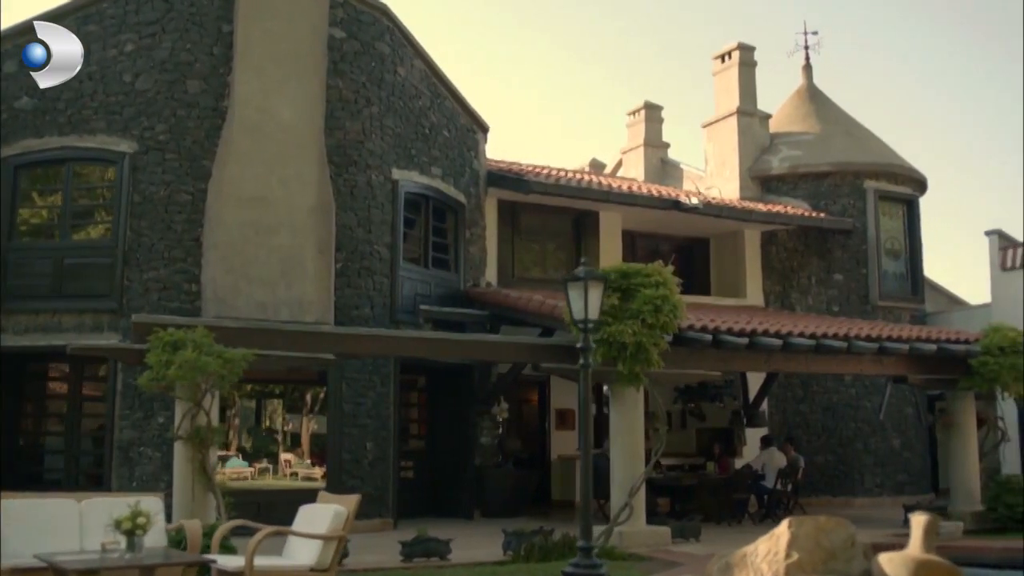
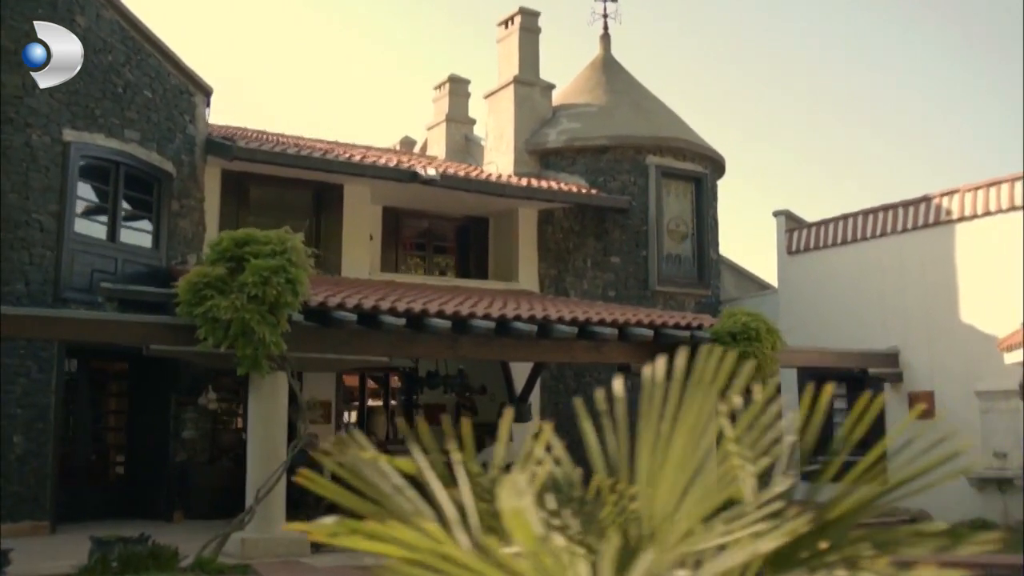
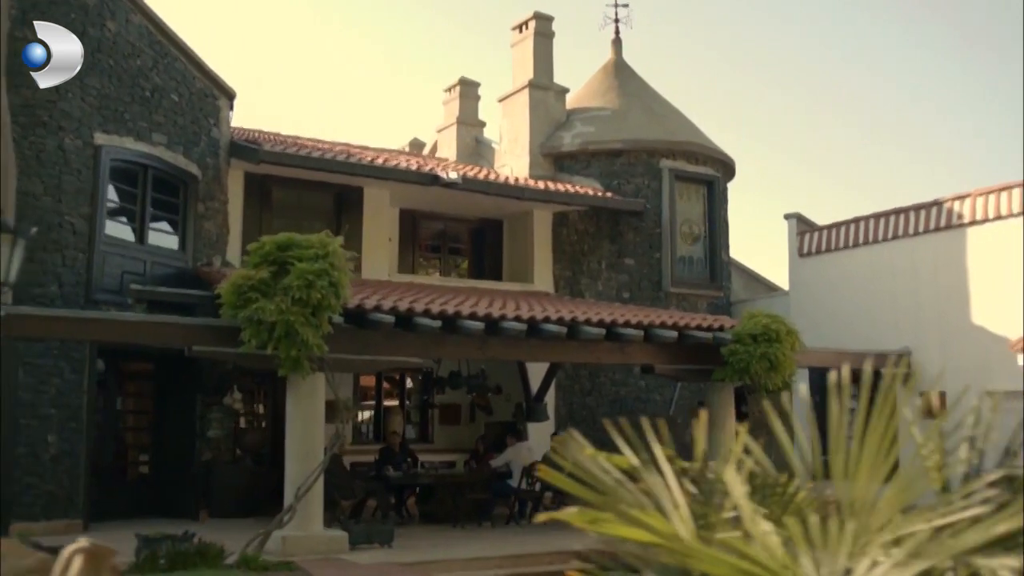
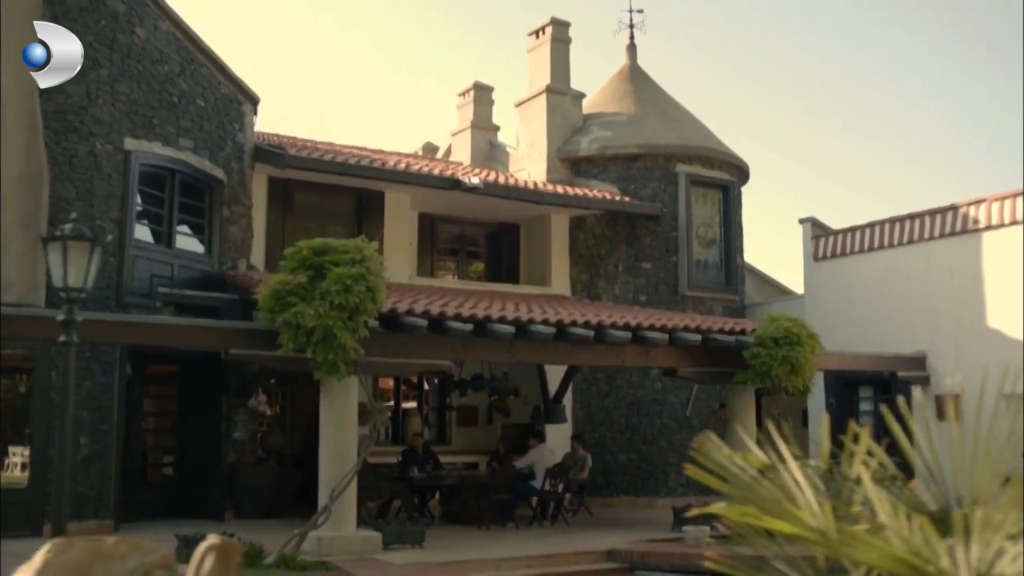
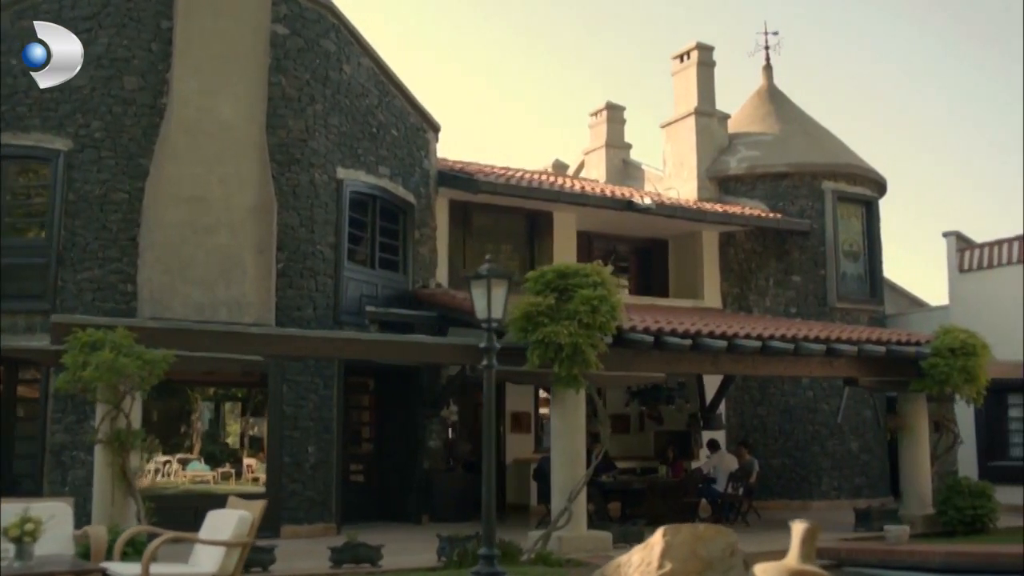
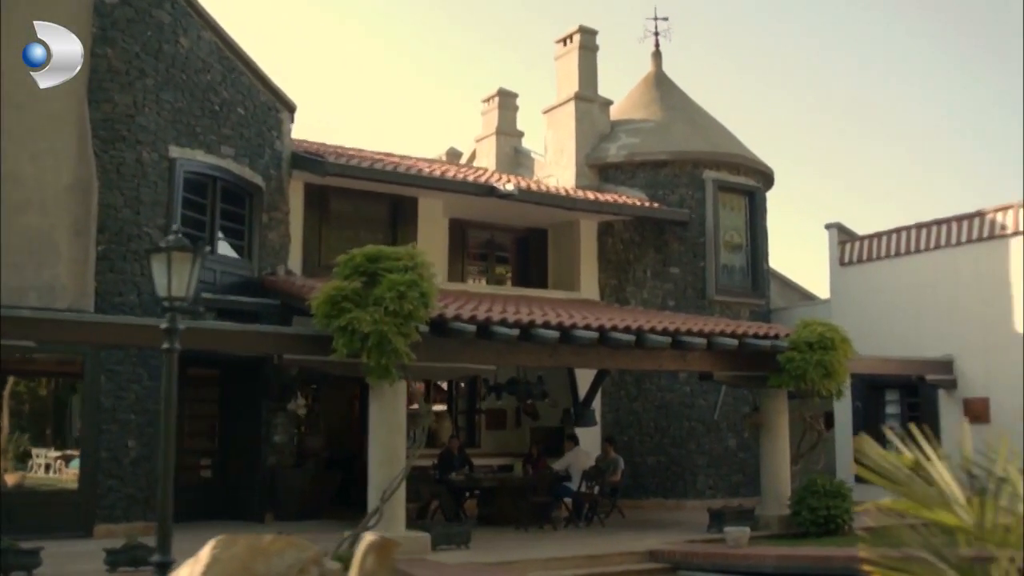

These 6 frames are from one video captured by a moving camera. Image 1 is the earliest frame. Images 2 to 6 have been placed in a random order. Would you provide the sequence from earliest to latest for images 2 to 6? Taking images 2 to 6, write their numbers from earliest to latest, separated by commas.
5, 6, 4, 3, 2
